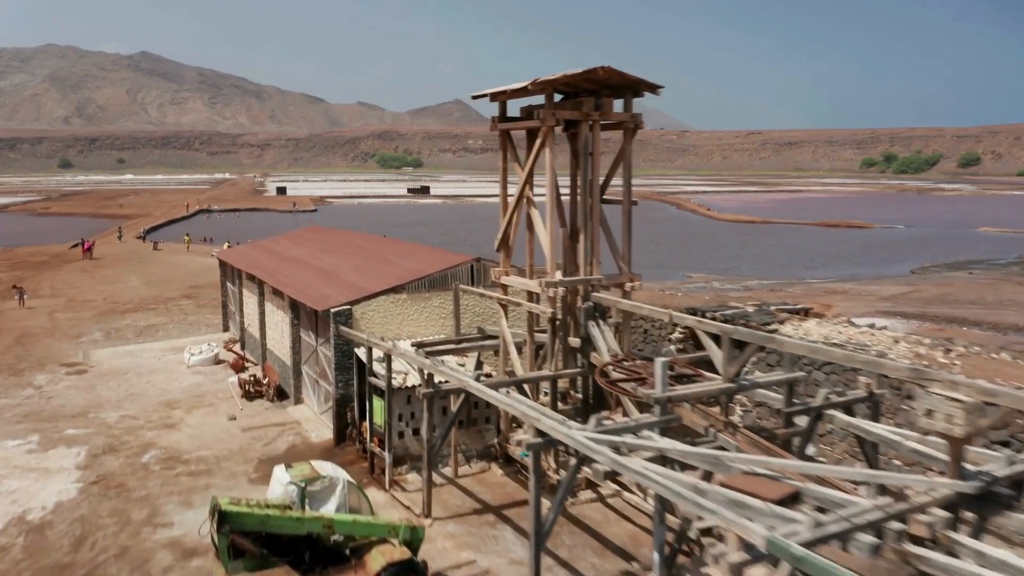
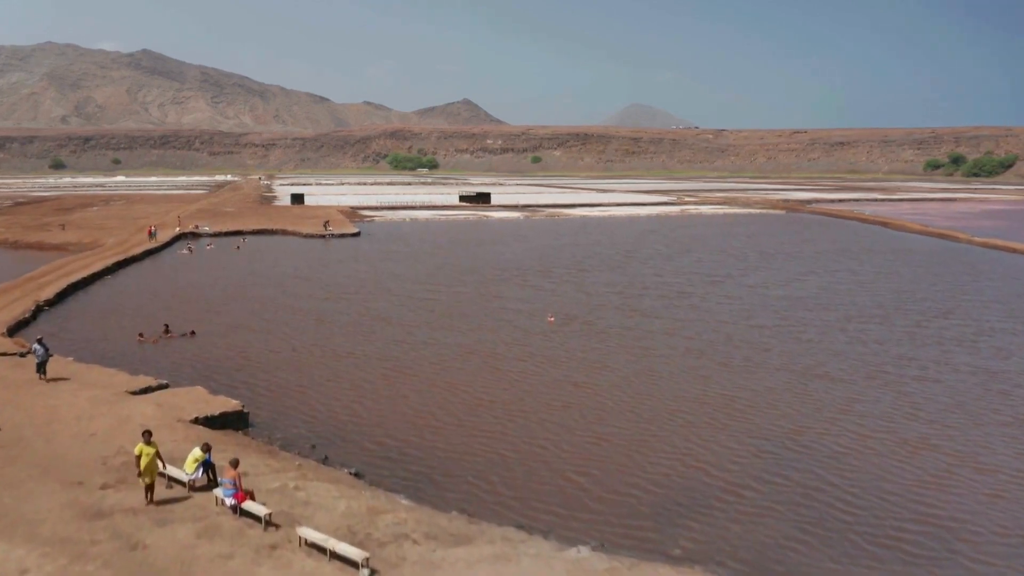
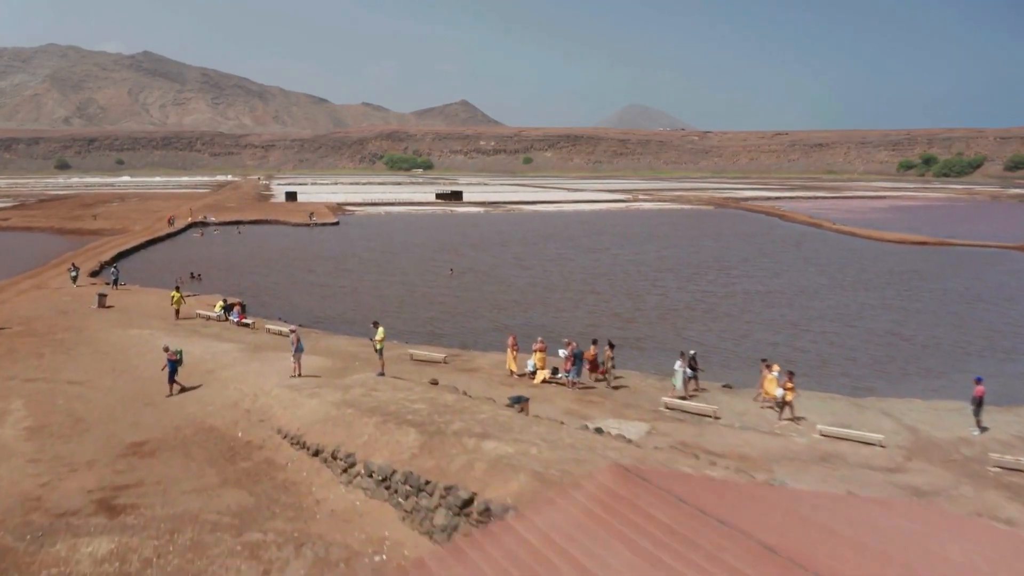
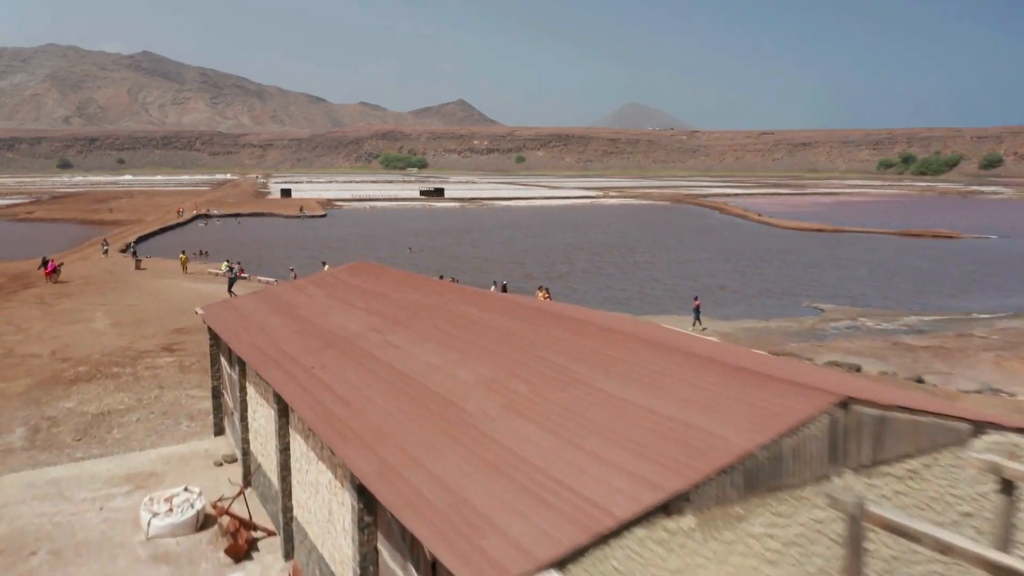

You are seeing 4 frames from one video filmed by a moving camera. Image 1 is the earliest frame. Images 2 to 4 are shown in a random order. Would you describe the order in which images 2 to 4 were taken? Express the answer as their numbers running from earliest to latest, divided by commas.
4, 3, 2
